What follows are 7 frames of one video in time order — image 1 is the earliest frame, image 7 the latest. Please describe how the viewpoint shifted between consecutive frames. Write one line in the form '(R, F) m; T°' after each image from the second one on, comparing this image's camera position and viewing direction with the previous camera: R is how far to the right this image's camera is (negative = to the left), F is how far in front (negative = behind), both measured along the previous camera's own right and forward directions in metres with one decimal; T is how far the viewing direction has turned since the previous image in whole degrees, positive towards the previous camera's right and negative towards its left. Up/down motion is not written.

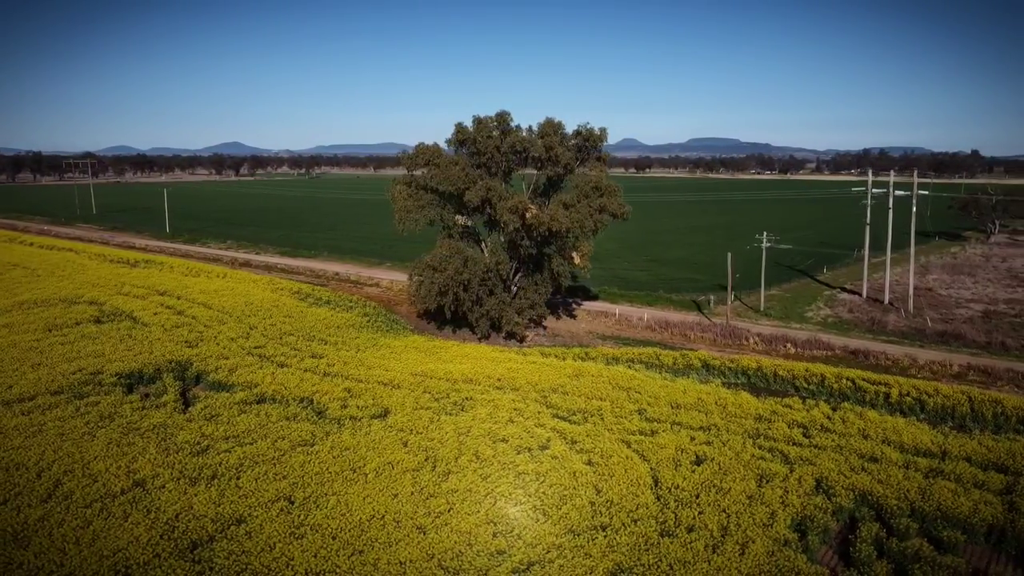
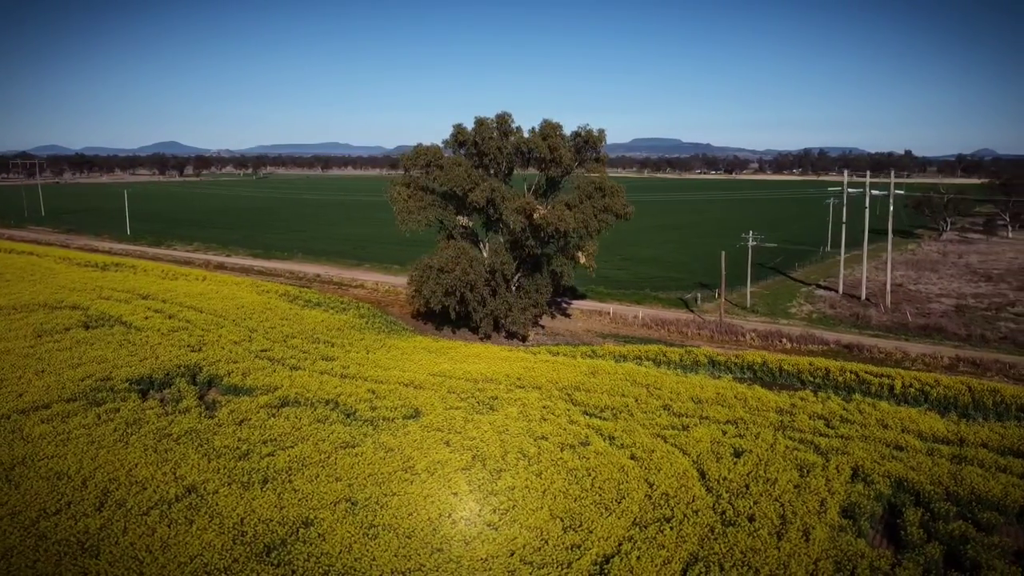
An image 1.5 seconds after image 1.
(-1.8, -0.1) m; +4°
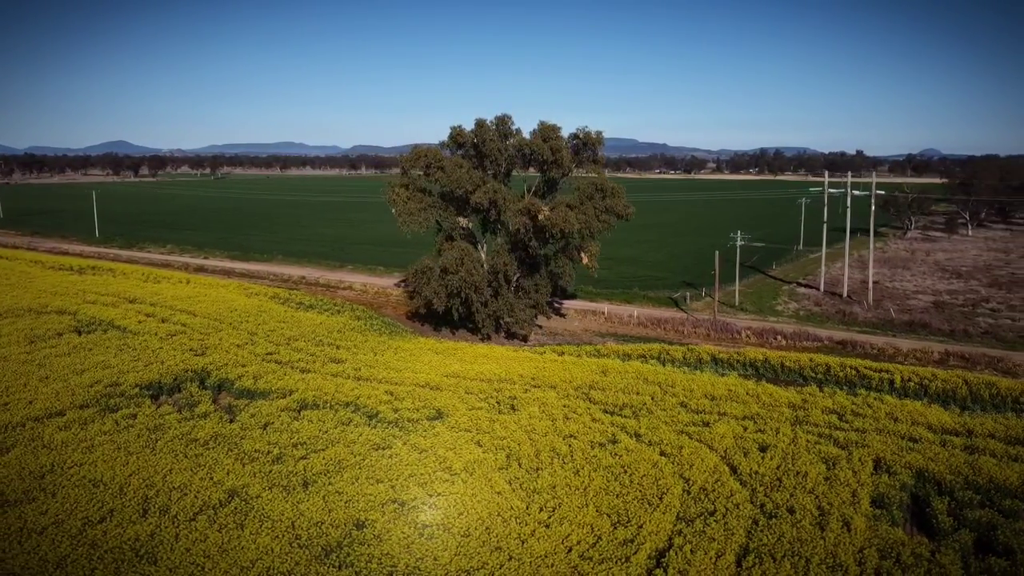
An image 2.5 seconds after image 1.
(-1.4, -0.1) m; +3°
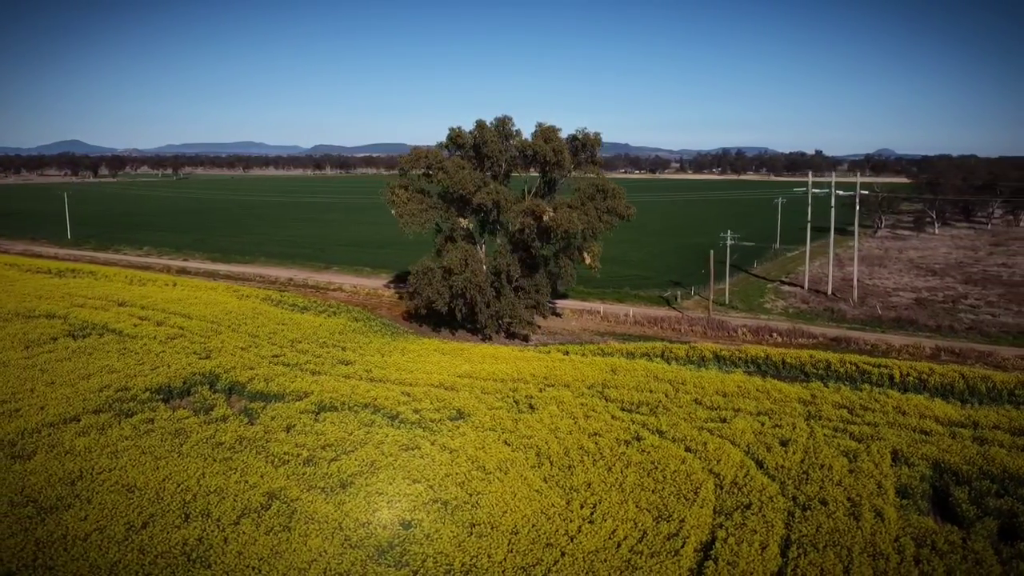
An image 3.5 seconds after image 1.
(-1.2, -0.1) m; +2°
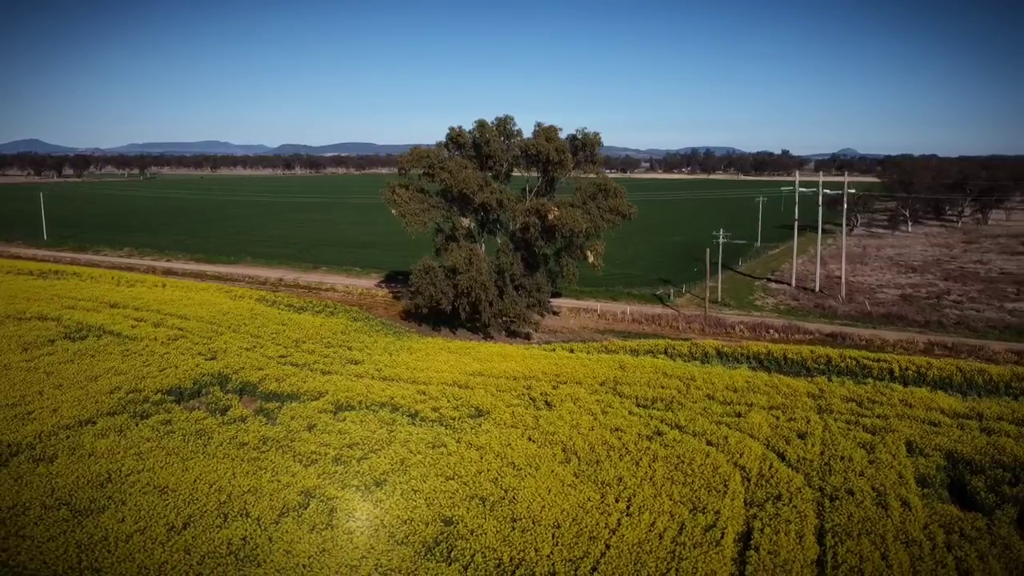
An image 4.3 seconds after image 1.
(-1.1, -0.1) m; +2°
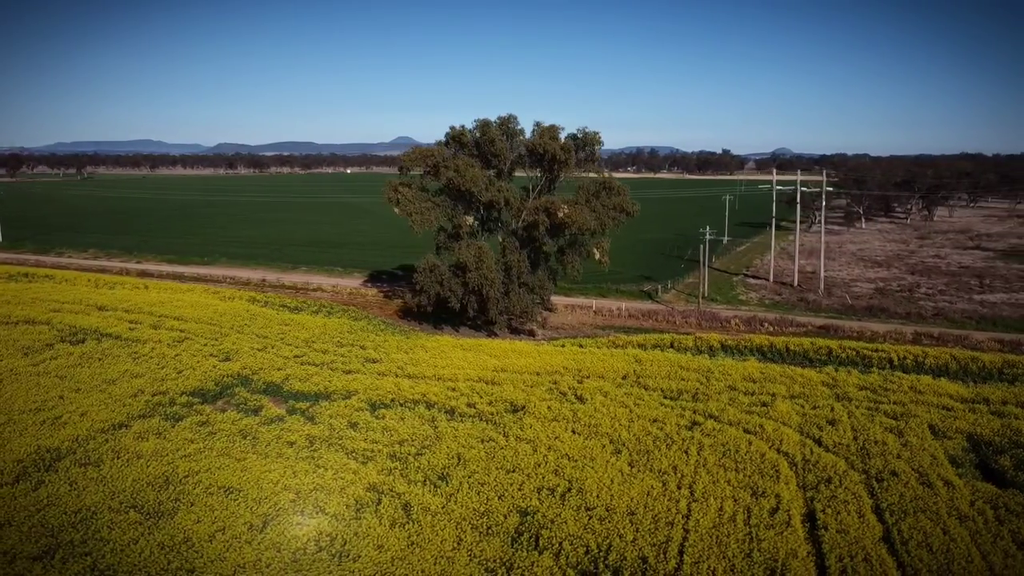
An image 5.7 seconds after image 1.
(-2.0, -0.2) m; +4°
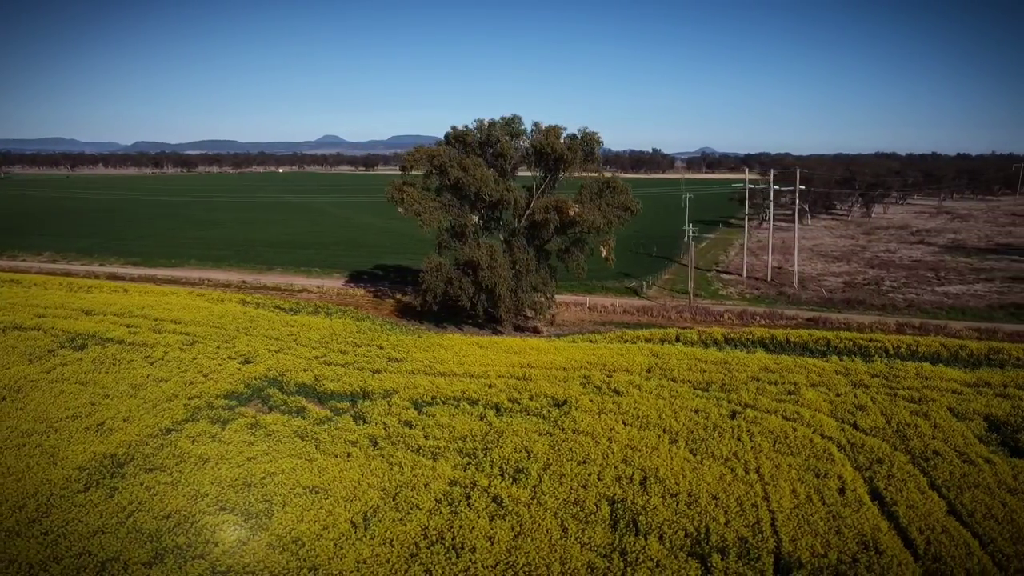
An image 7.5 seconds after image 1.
(-2.5, -0.3) m; +5°
